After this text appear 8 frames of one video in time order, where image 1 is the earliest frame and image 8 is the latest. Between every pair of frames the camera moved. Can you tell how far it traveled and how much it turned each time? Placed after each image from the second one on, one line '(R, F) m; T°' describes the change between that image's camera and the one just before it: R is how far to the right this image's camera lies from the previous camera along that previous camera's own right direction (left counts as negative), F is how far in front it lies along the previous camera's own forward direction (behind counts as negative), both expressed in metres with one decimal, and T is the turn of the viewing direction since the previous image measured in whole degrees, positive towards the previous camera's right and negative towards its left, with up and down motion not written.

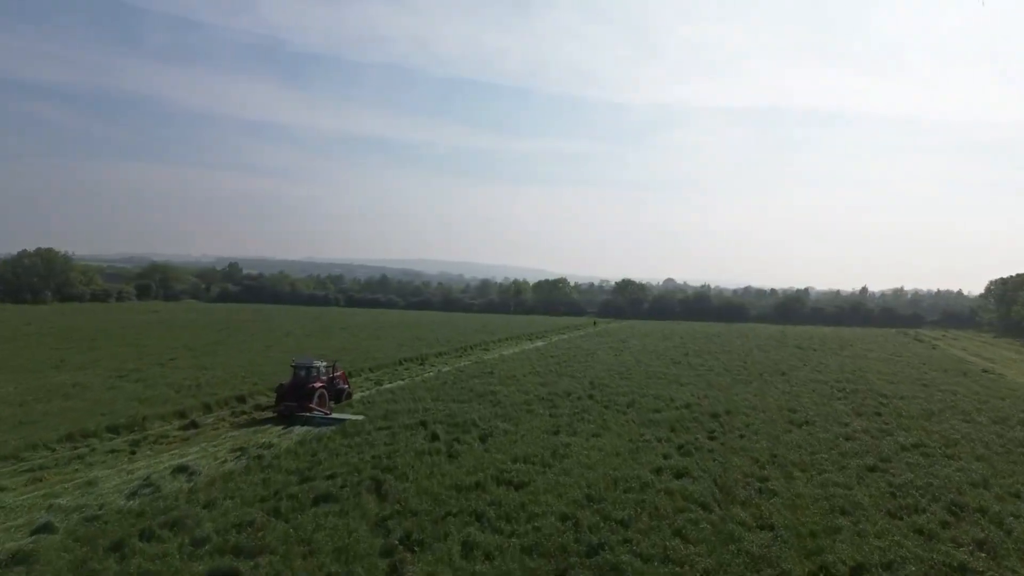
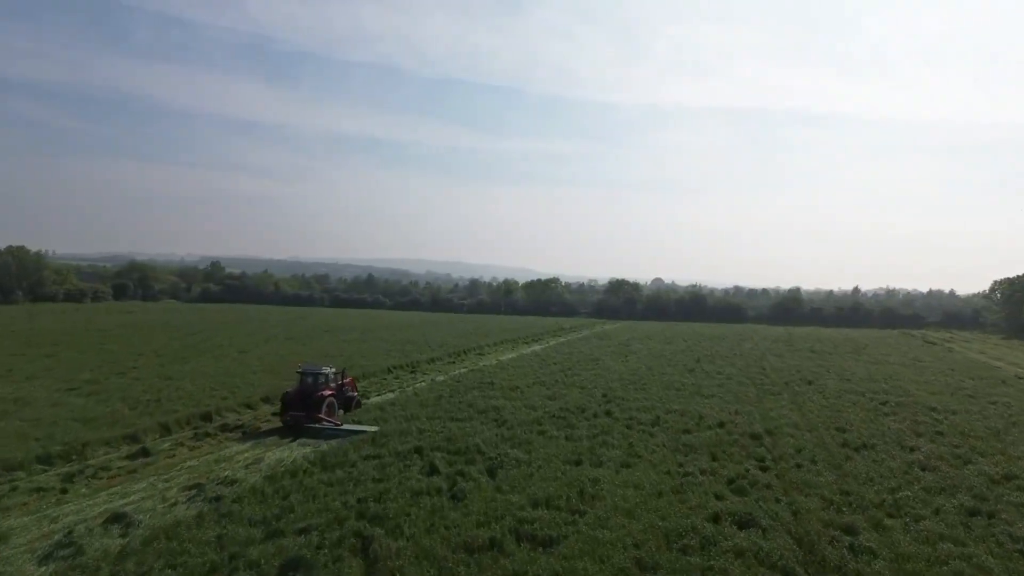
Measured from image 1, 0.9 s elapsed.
(-0.5, +2.4) m; +1°
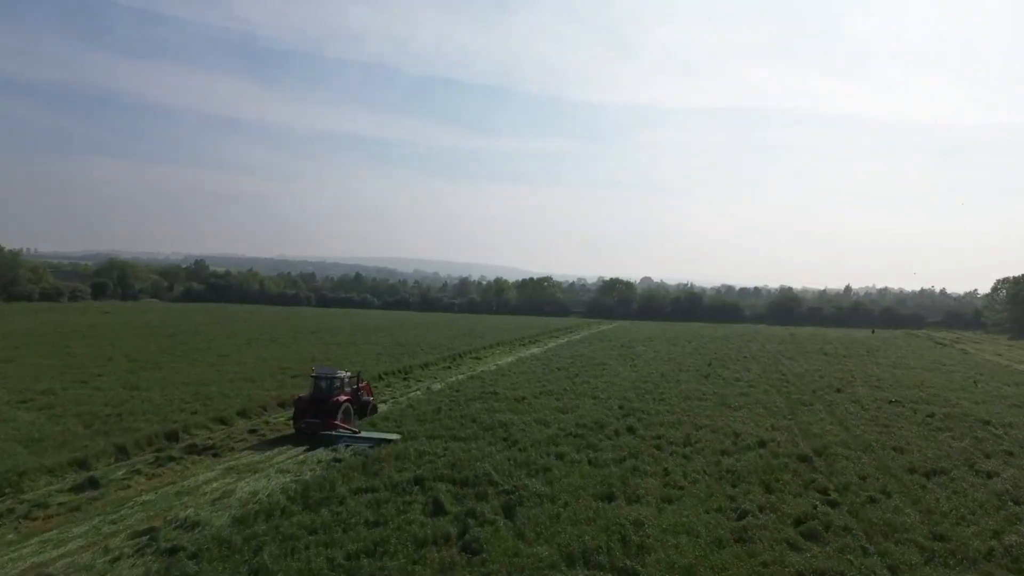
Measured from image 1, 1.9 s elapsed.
(-0.5, +2.0) m; +1°
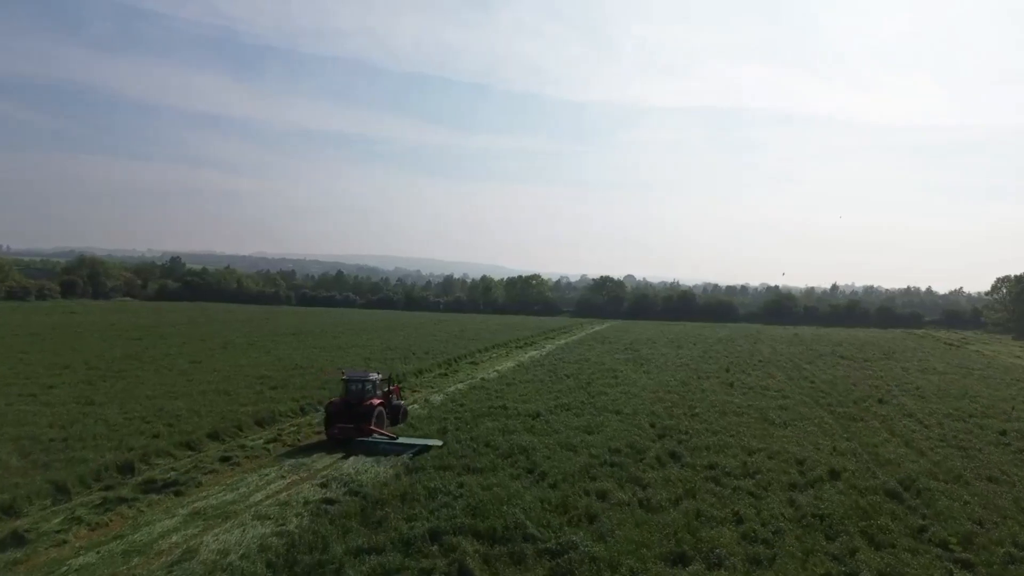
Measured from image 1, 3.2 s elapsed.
(-0.9, +2.4) m; +2°
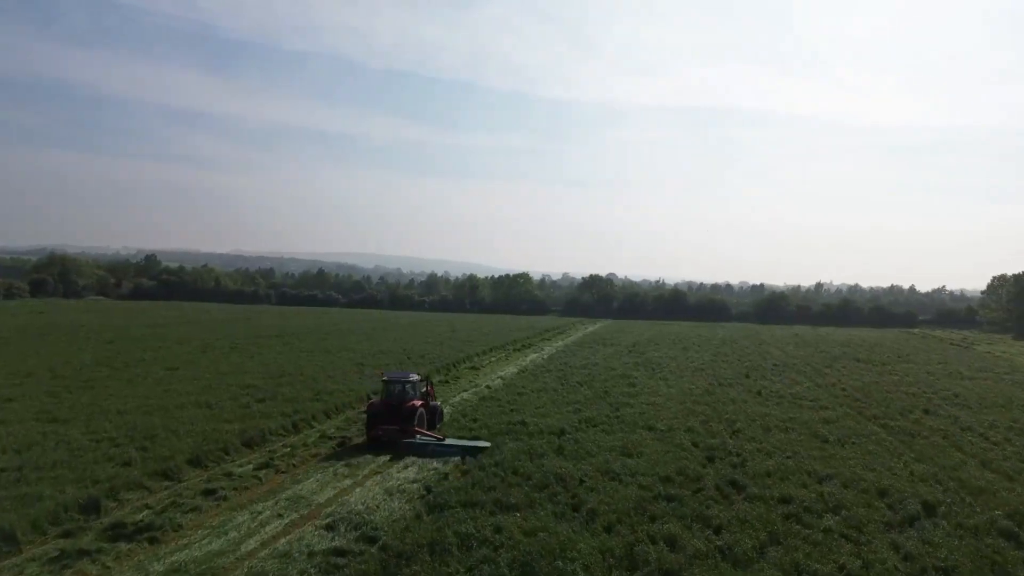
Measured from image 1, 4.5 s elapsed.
(-1.0, +1.9) m; +2°
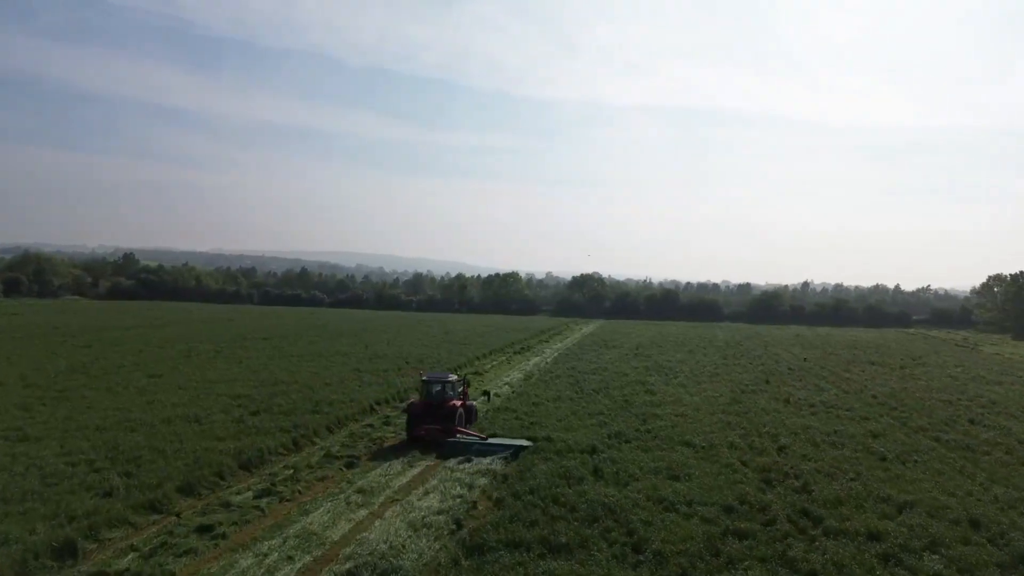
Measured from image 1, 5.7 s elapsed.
(-1.0, +1.4) m; +2°
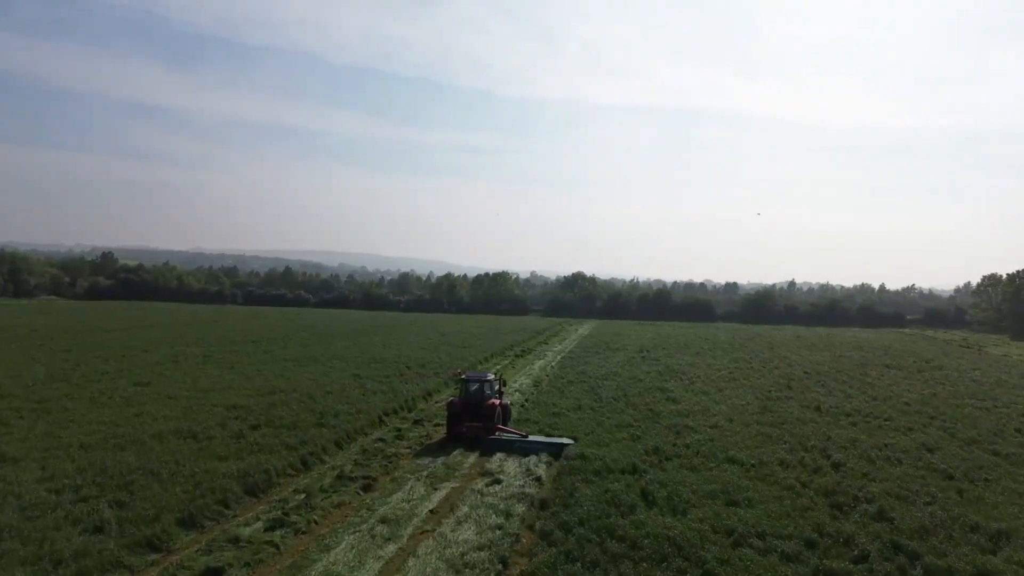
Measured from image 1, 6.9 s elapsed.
(-1.0, +1.2) m; +2°
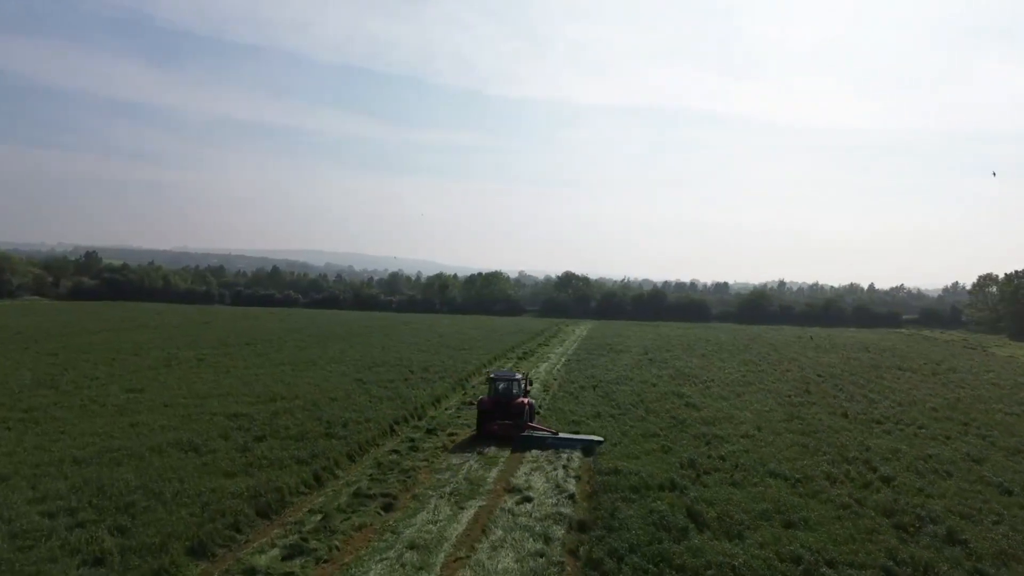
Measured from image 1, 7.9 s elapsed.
(-0.9, +0.9) m; +1°
